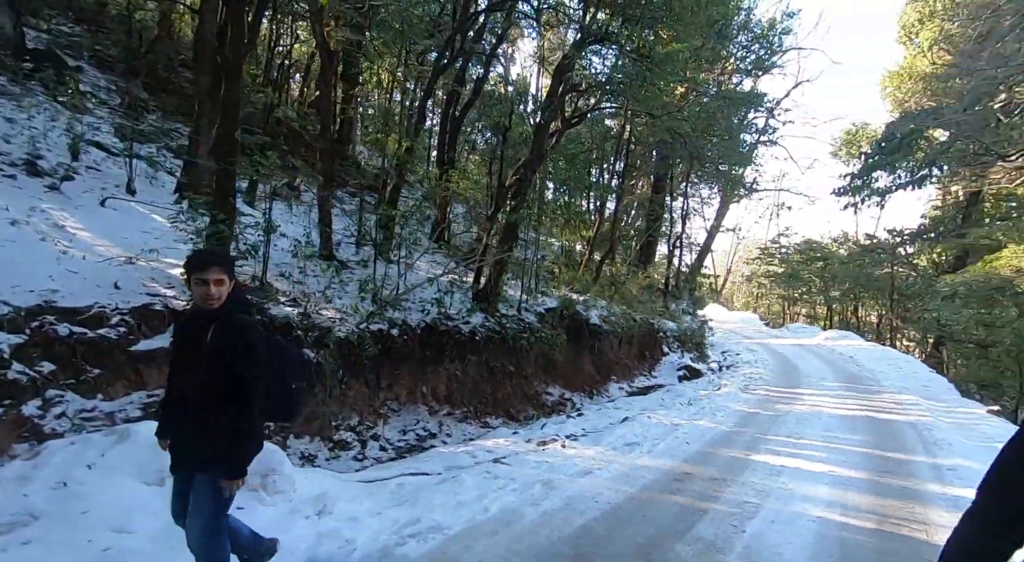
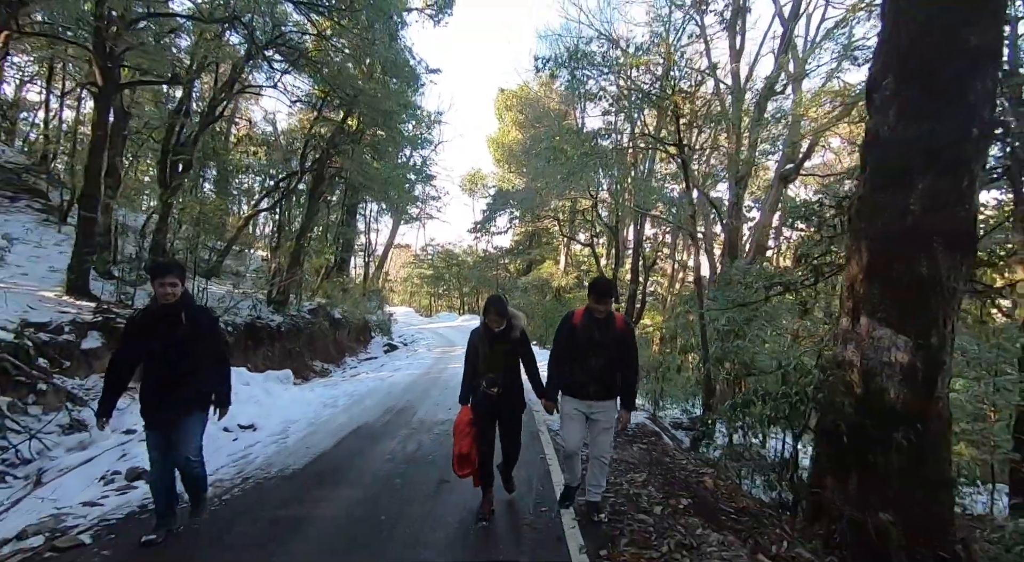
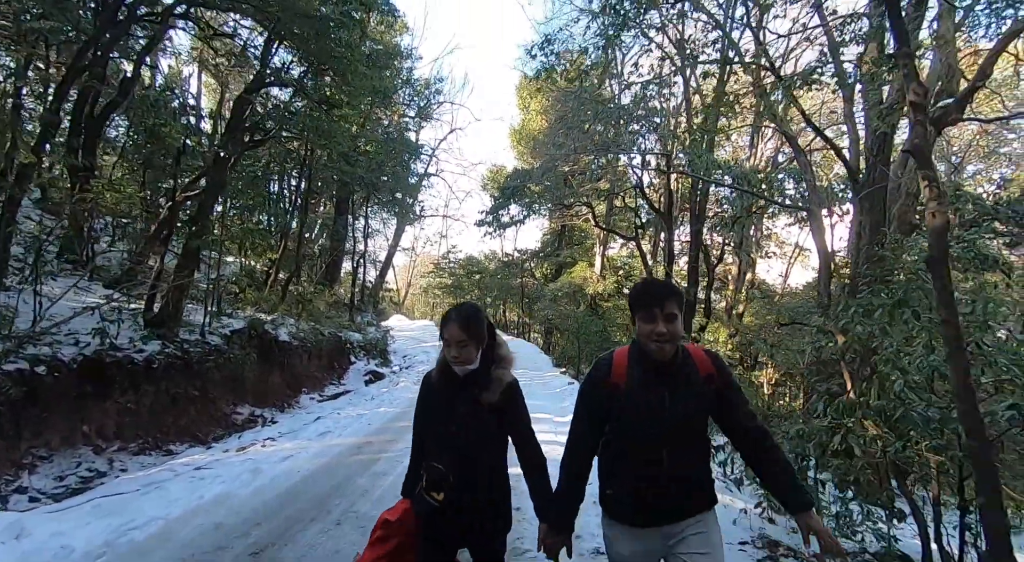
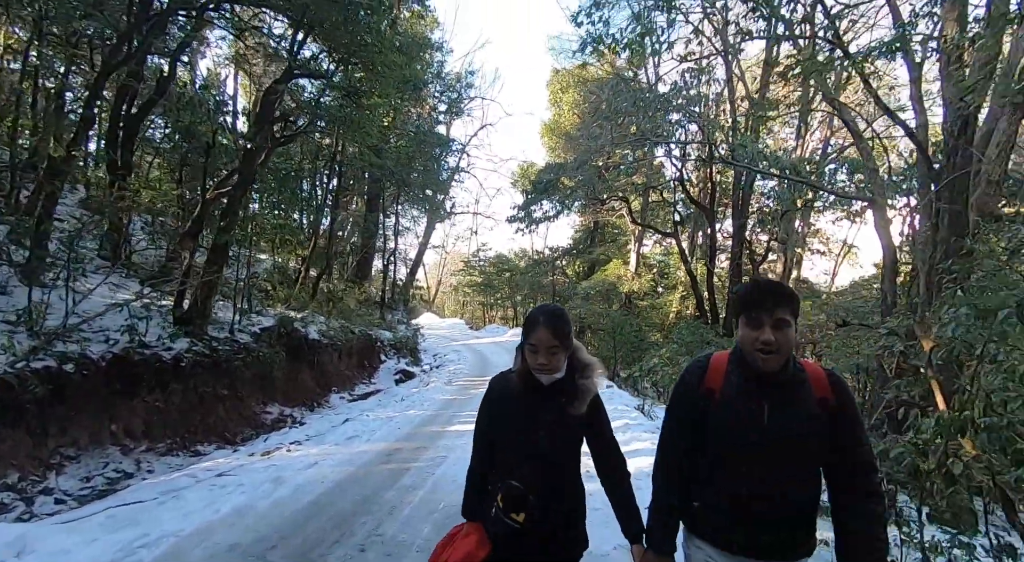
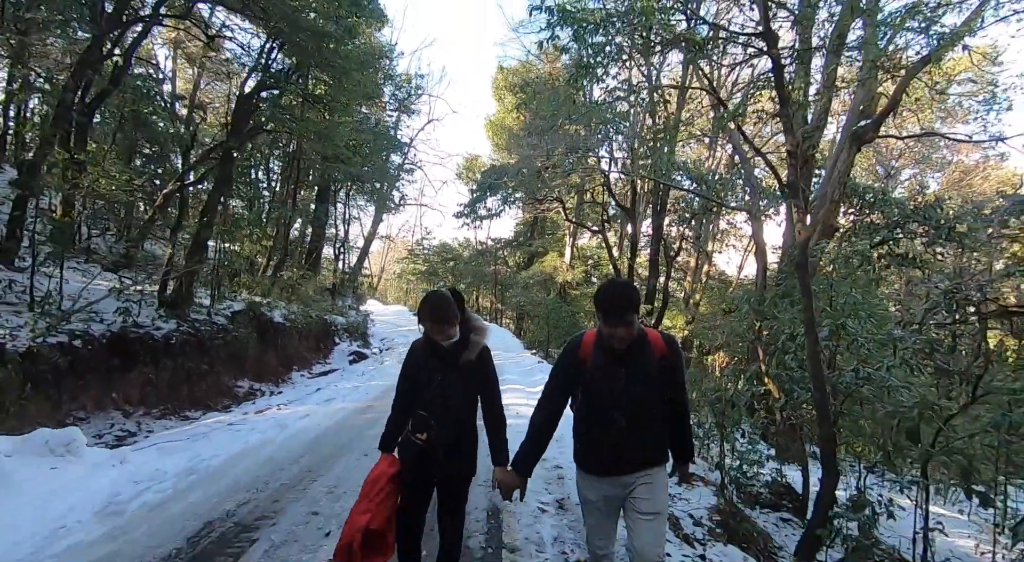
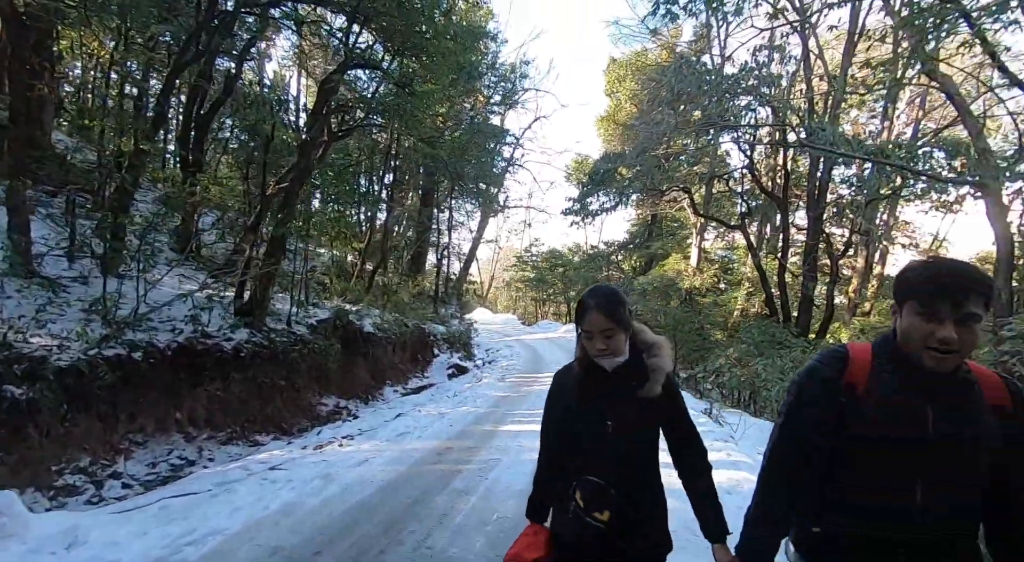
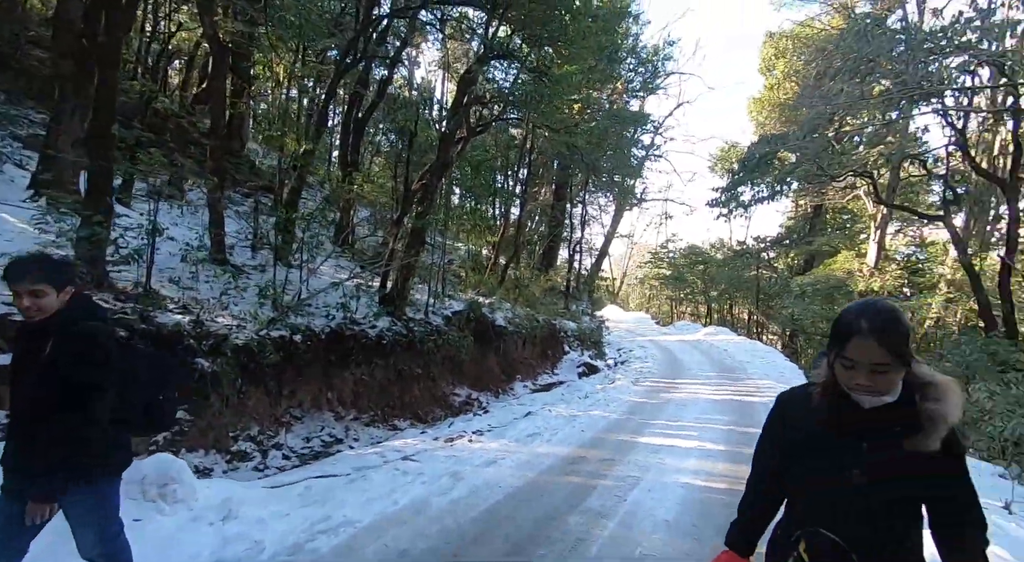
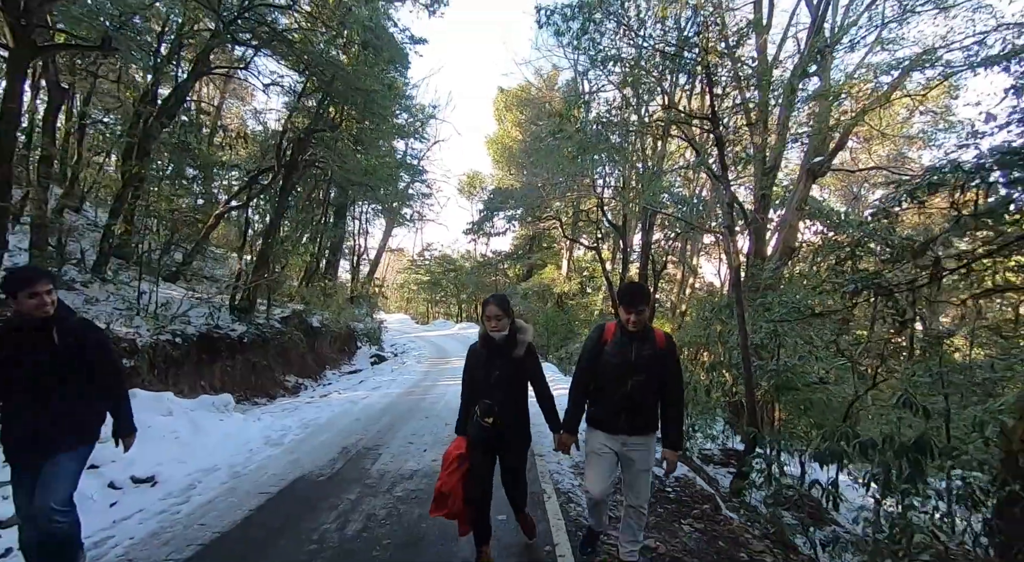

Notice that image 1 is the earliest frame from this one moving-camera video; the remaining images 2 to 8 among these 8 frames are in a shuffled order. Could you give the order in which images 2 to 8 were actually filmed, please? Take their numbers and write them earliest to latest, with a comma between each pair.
7, 6, 4, 3, 5, 8, 2
